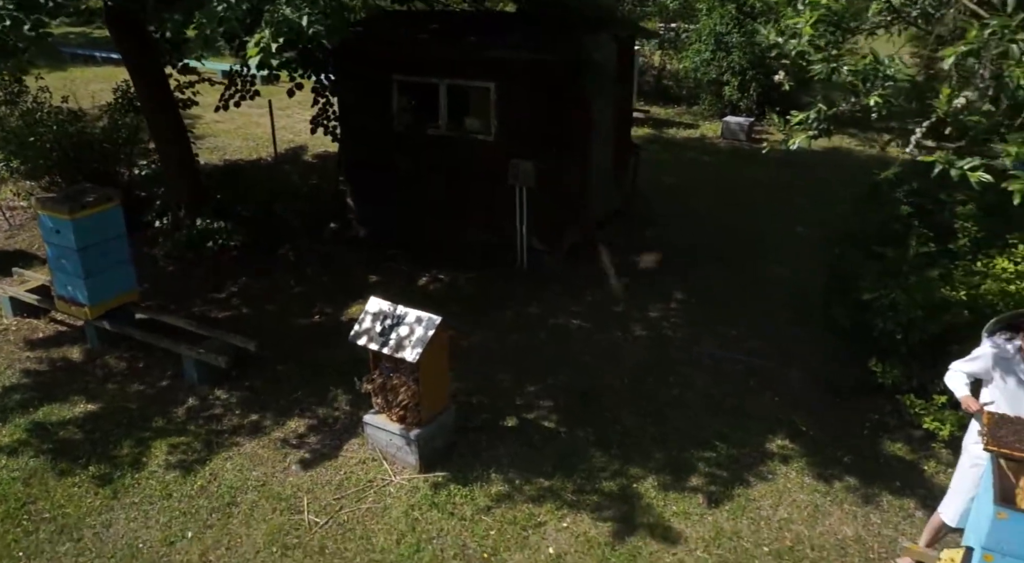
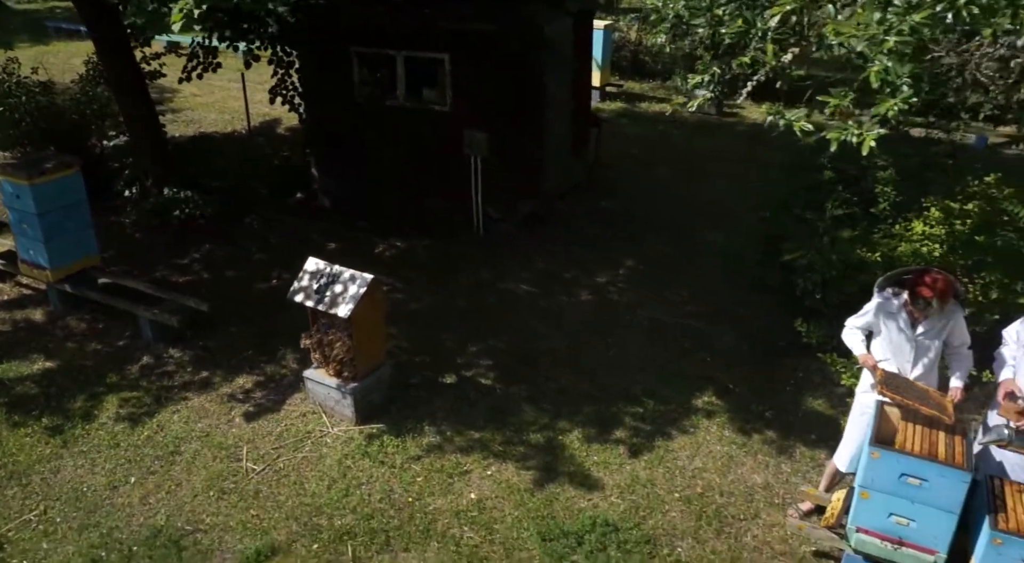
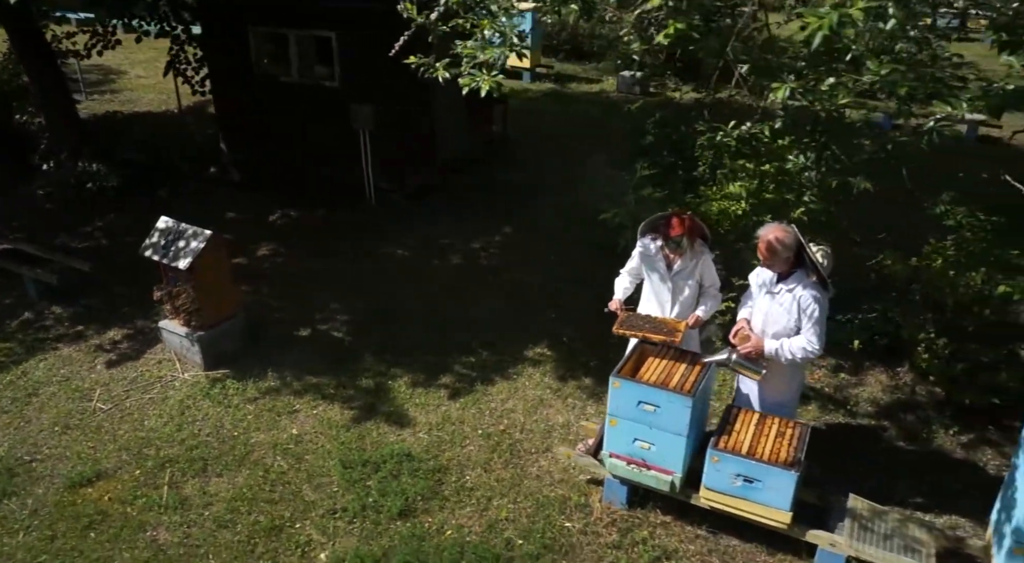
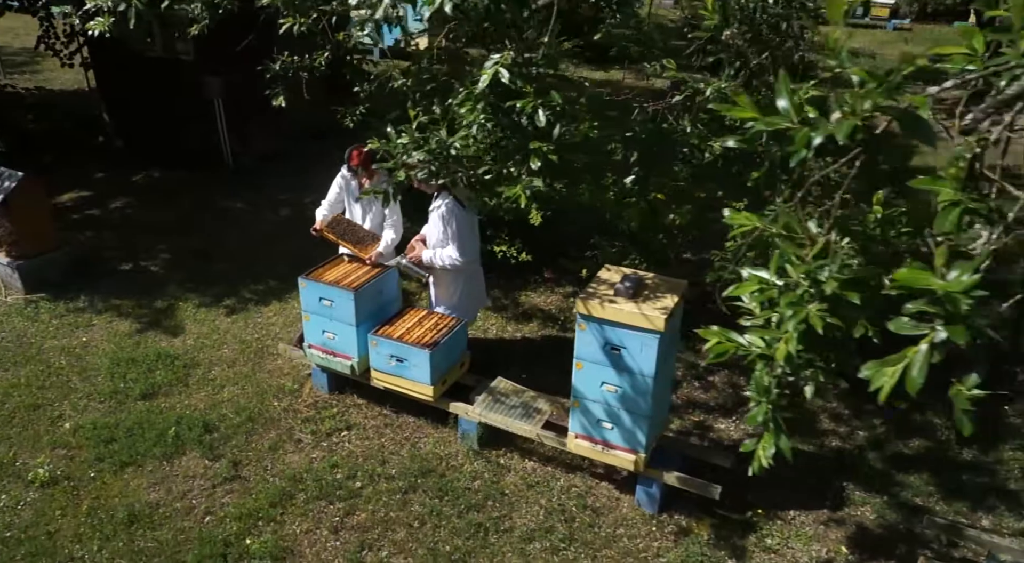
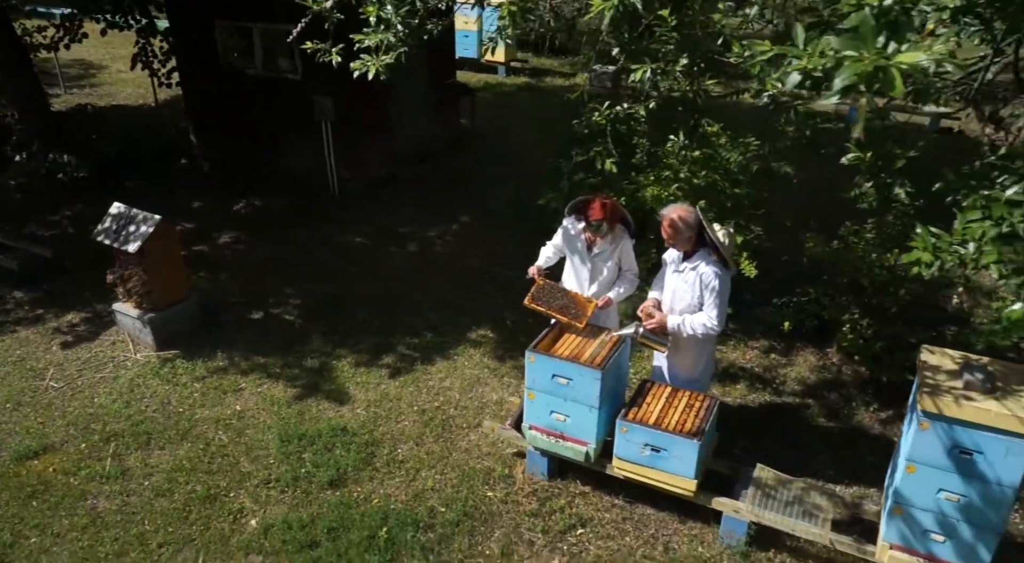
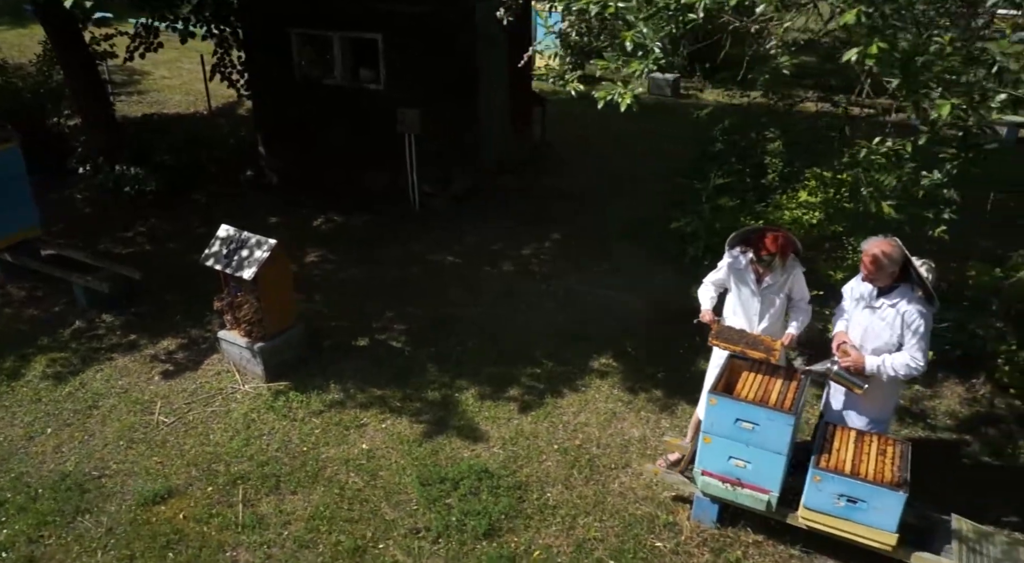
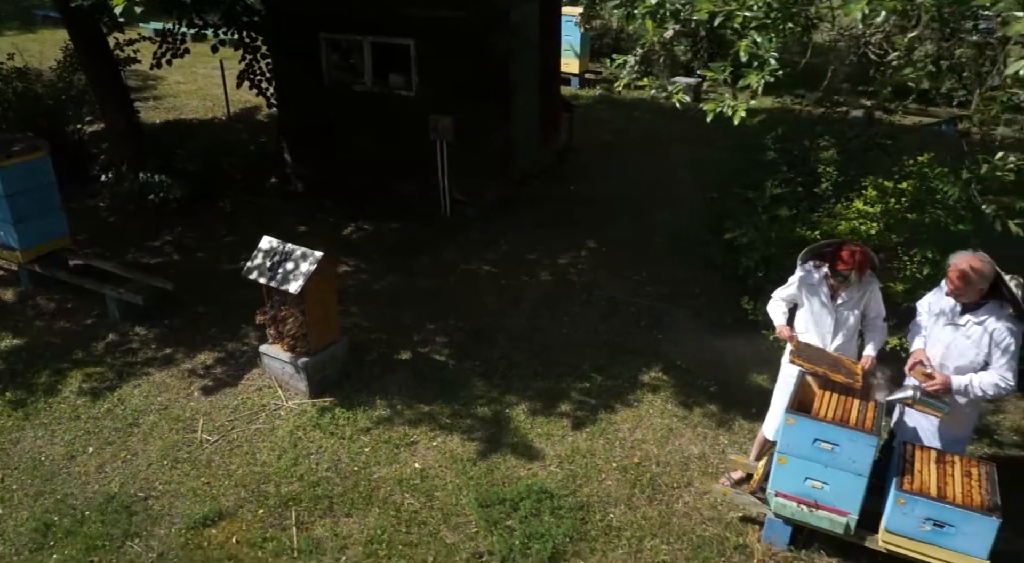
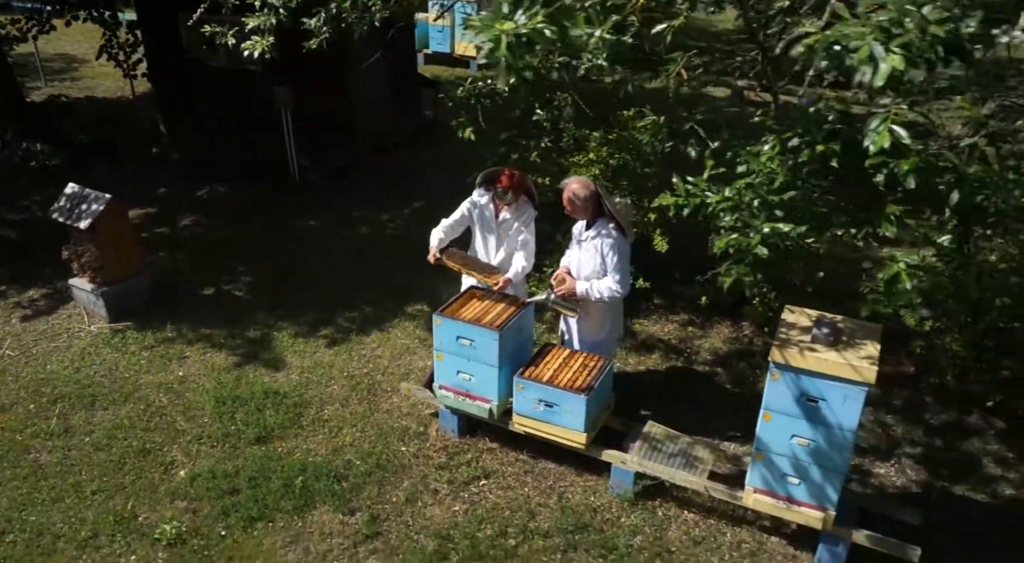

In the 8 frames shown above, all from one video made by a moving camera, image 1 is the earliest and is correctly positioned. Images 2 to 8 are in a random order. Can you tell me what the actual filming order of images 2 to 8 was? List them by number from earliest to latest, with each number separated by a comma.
2, 7, 6, 3, 5, 8, 4
